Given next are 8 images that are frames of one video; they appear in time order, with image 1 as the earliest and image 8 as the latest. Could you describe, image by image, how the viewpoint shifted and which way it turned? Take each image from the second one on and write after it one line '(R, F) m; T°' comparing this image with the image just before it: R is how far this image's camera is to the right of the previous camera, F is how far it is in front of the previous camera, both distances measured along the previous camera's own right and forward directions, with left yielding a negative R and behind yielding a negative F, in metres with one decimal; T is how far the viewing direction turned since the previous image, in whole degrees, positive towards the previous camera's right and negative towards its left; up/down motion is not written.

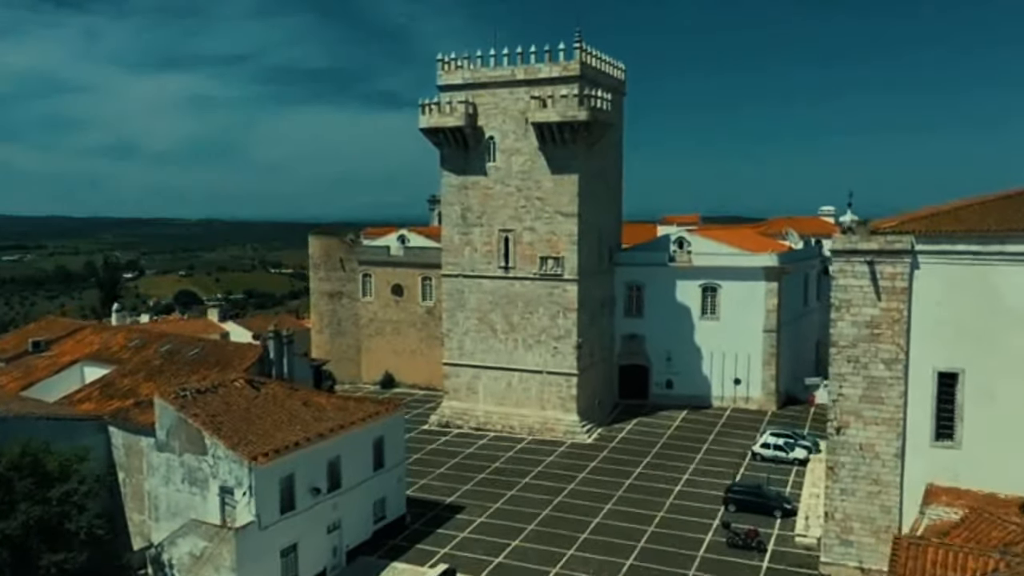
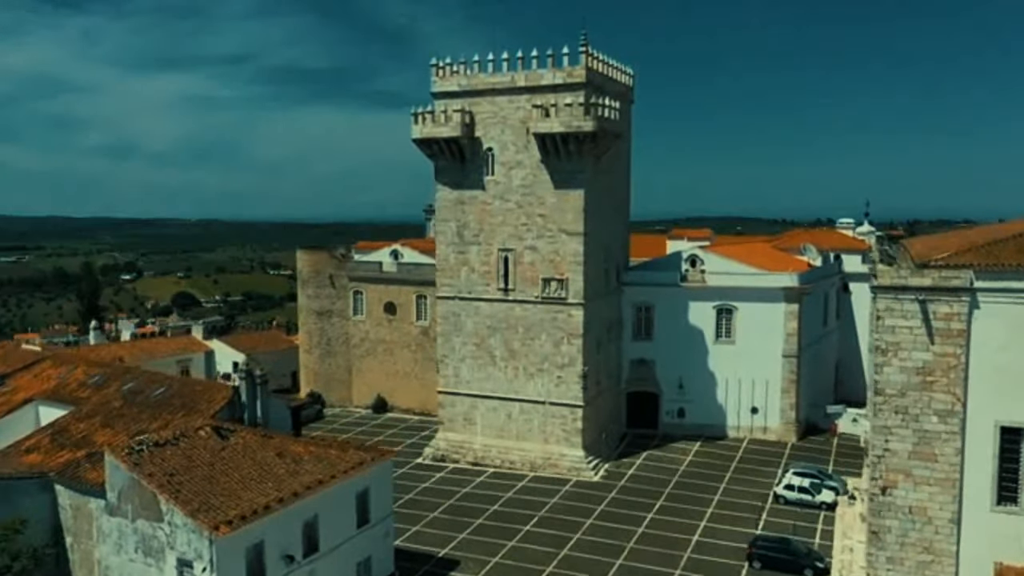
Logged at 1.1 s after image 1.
(0.0, +2.8) m; 0°
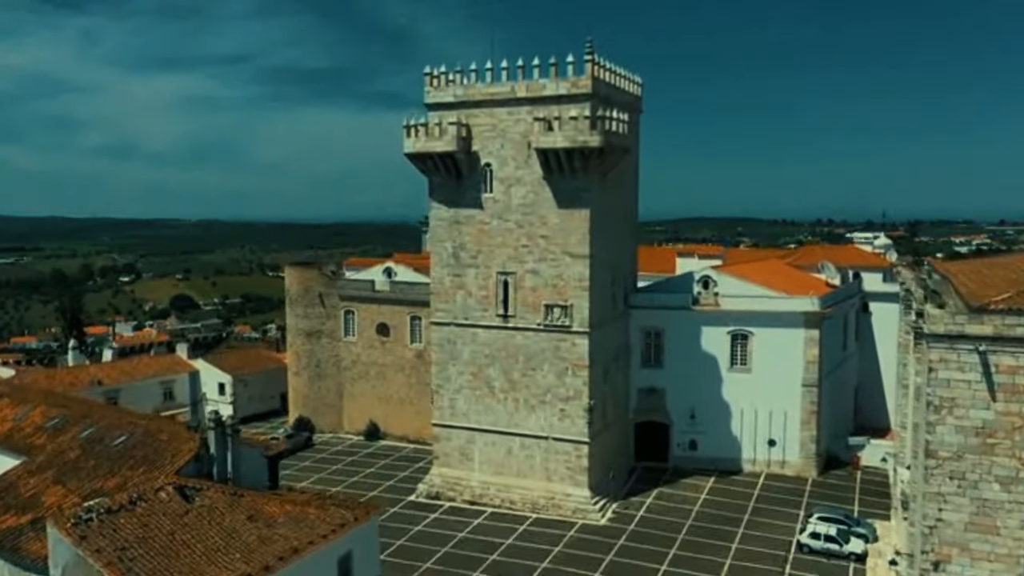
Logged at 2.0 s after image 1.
(0.0, +2.5) m; 0°
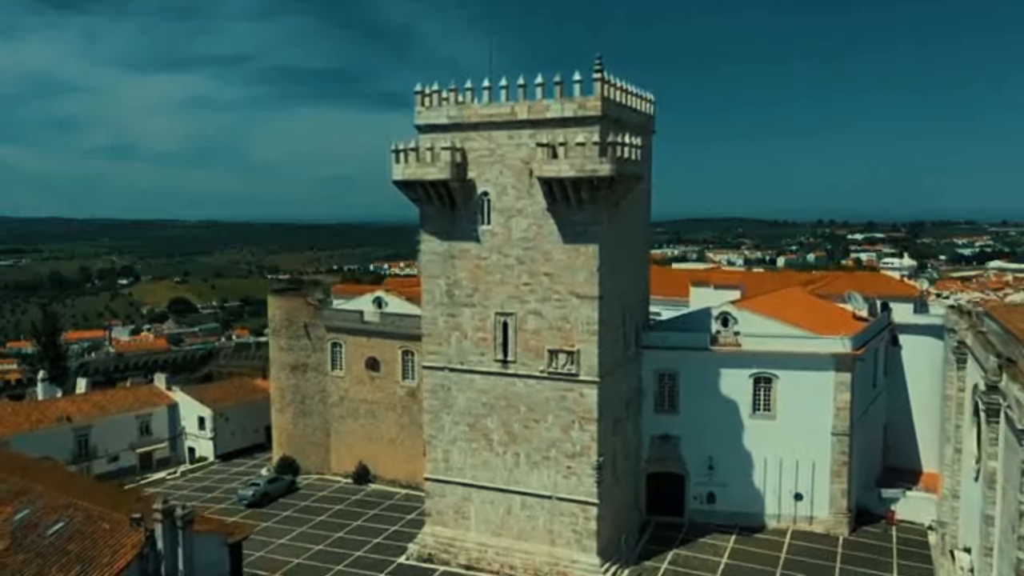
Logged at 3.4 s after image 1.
(0.0, +3.2) m; 0°
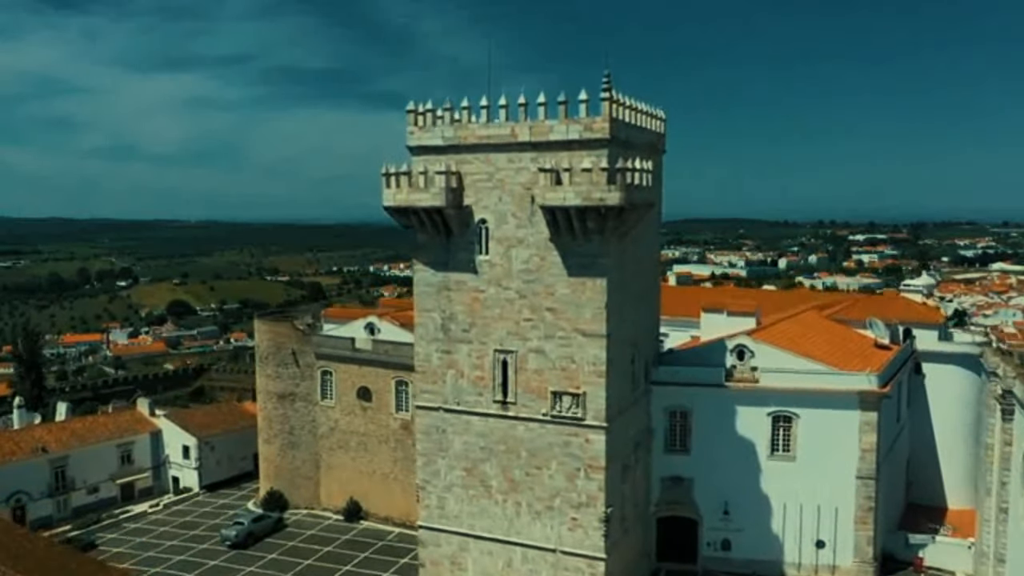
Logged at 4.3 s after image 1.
(0.0, +2.2) m; 0°
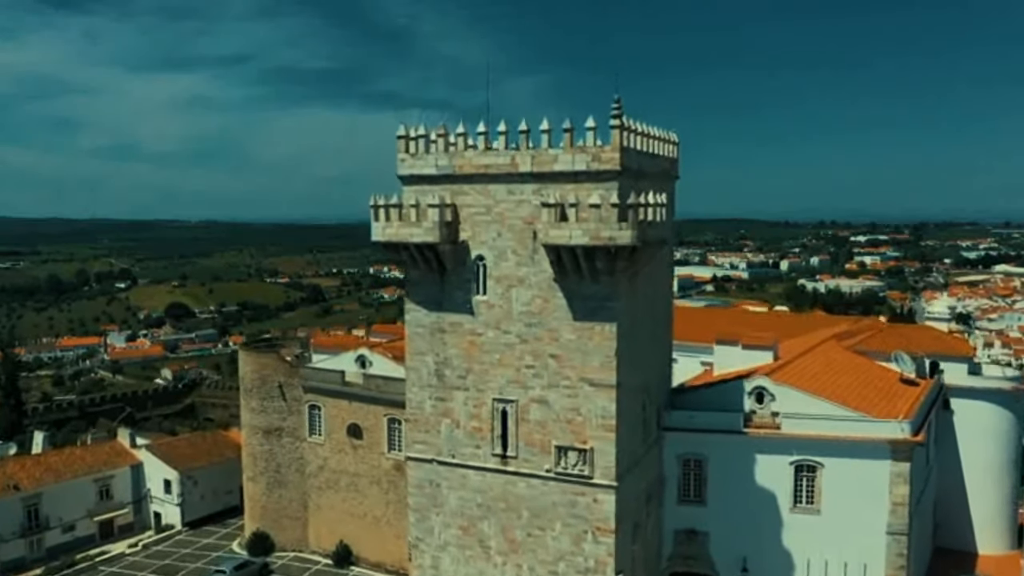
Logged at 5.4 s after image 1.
(0.0, +2.3) m; 0°
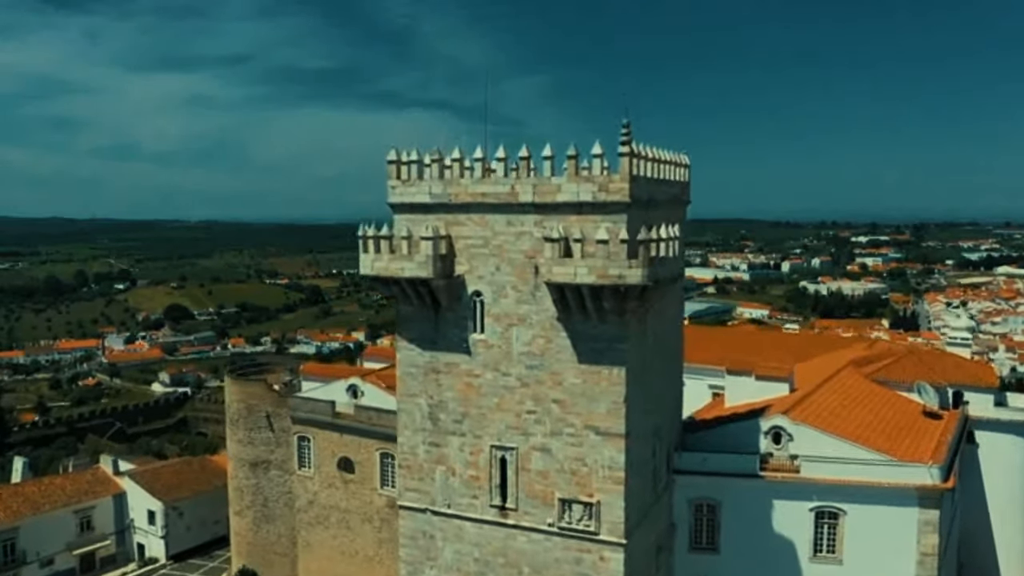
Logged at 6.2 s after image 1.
(0.0, +1.8) m; 0°
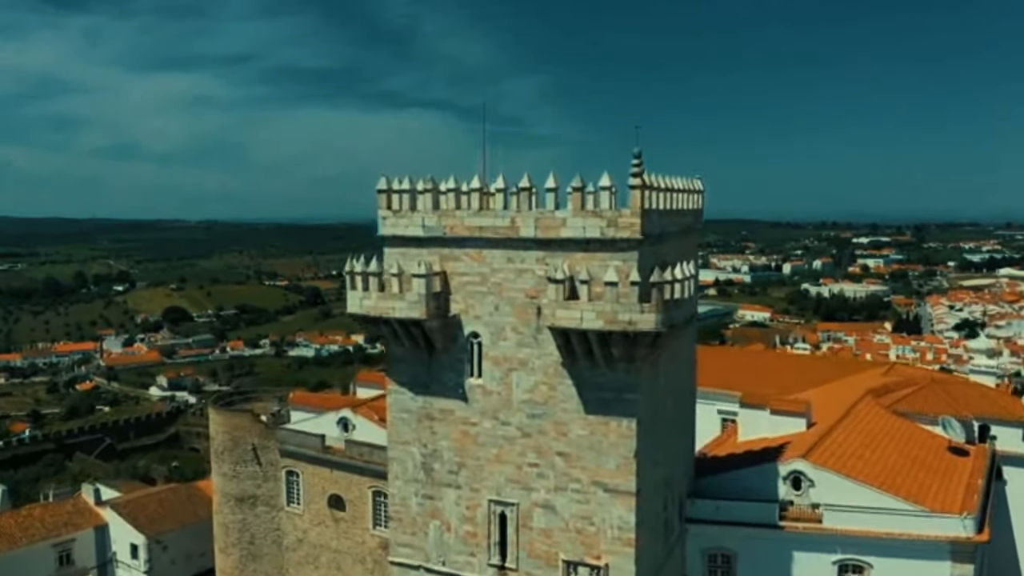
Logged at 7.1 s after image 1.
(0.0, +1.8) m; 0°
